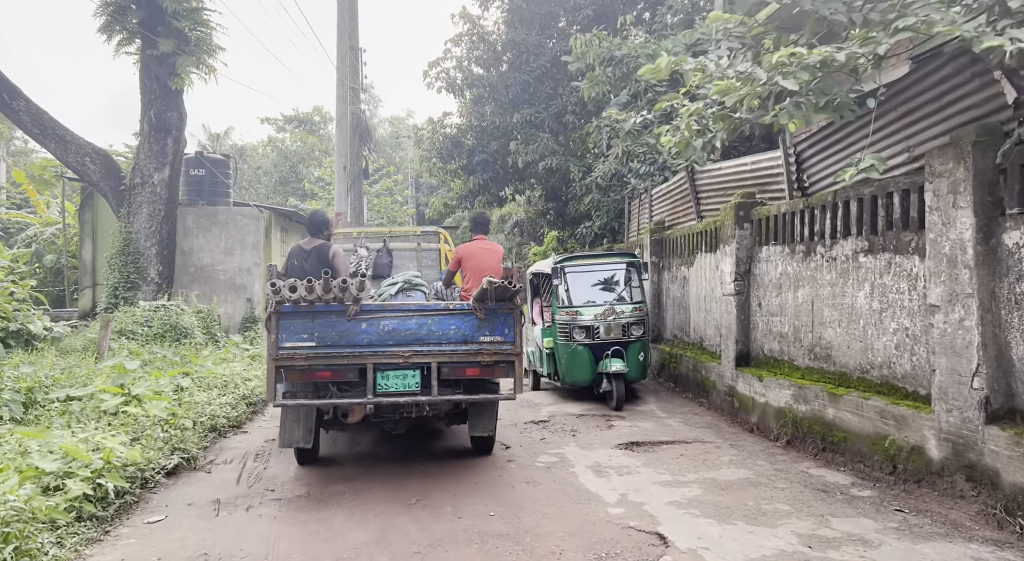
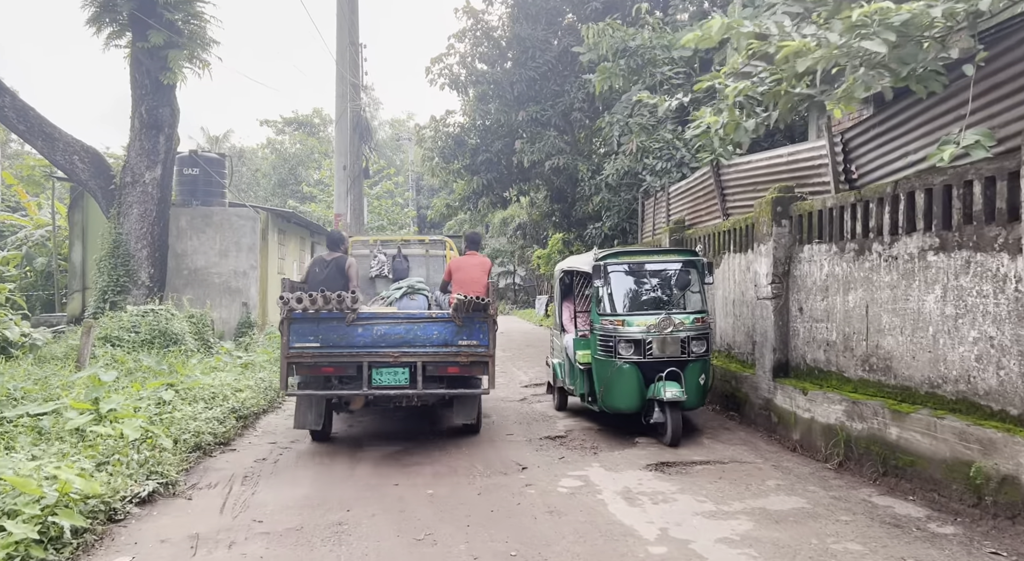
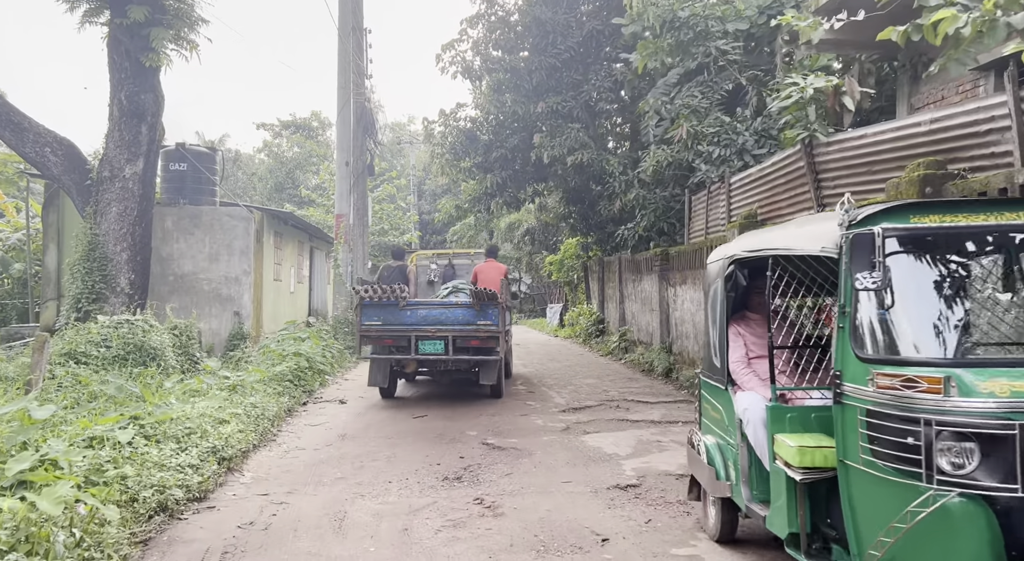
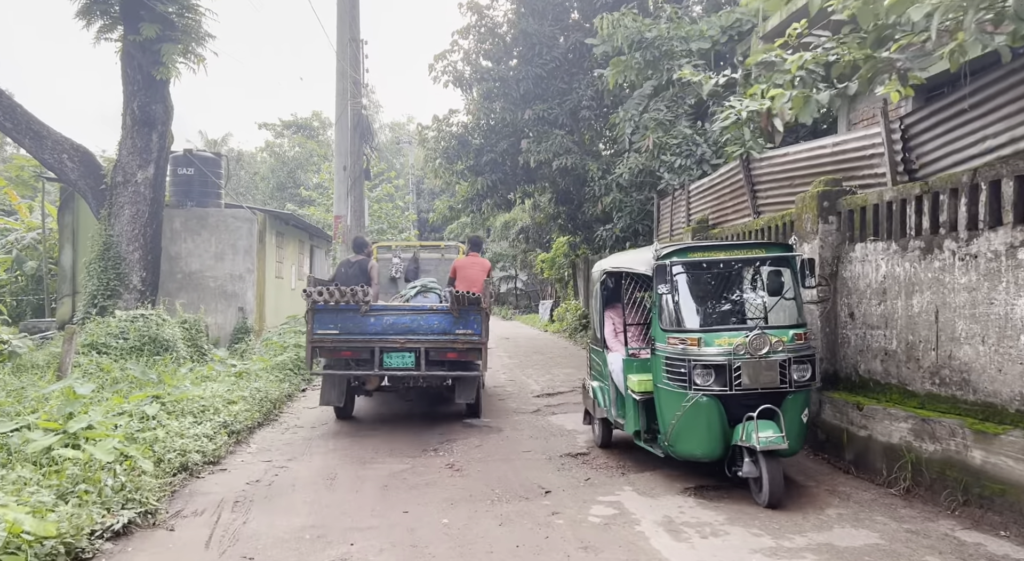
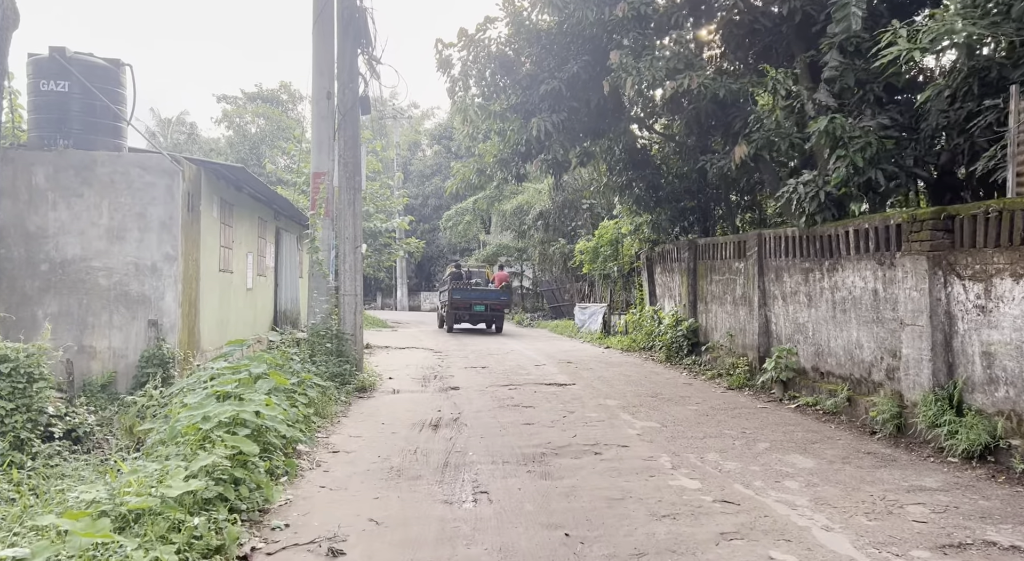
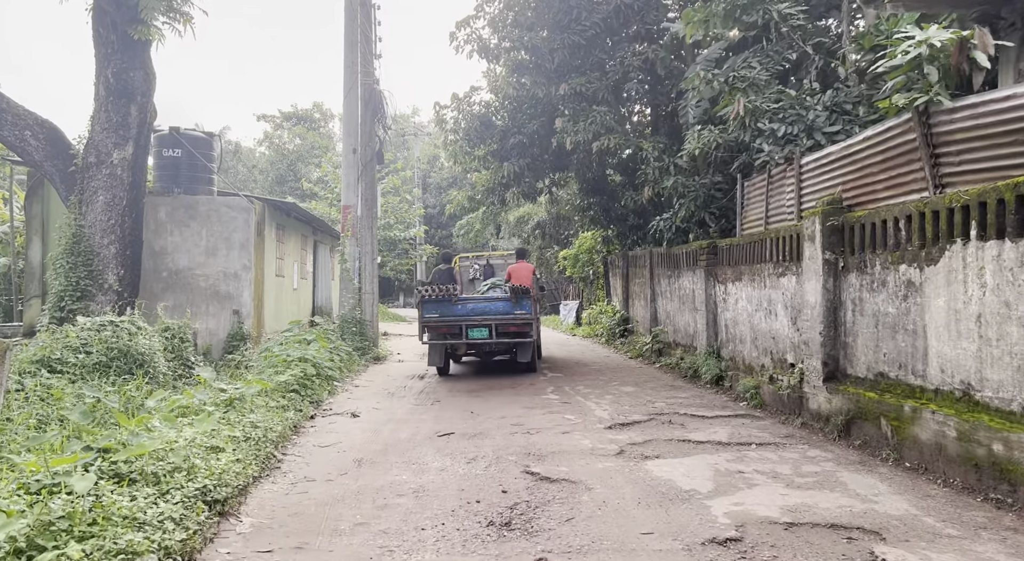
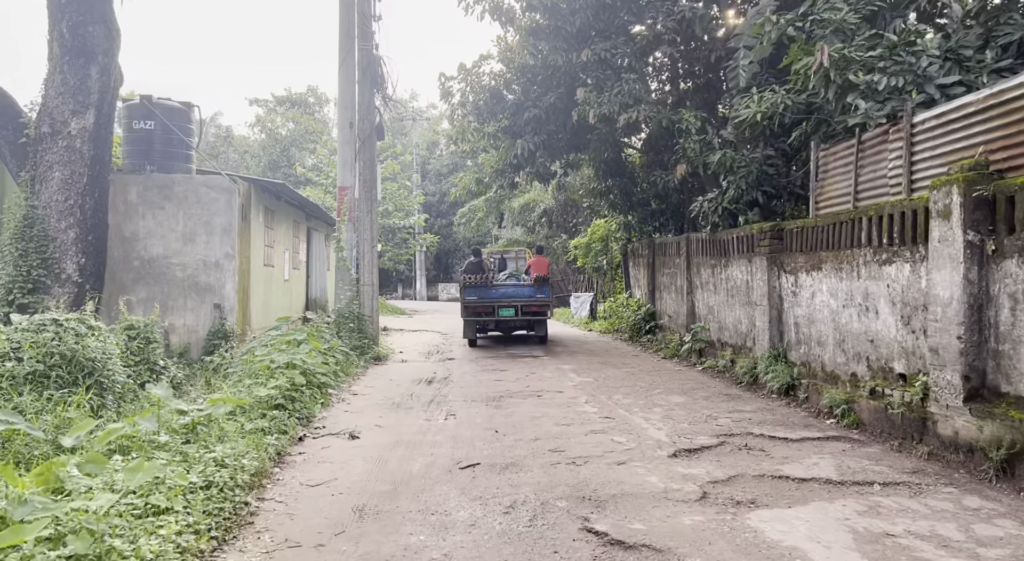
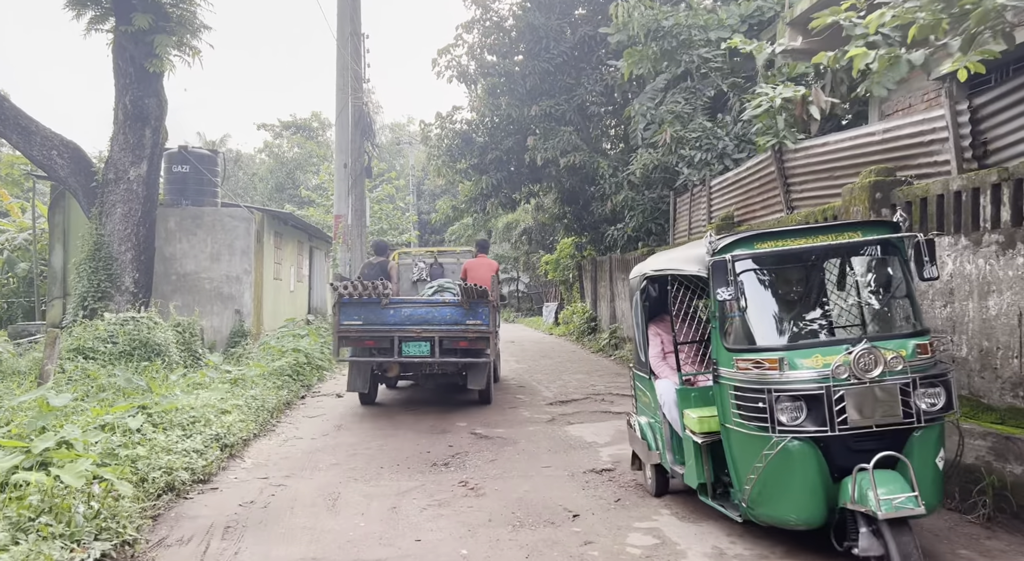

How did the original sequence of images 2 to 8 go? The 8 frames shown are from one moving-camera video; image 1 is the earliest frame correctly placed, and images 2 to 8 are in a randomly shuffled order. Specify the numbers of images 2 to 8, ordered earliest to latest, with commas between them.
2, 4, 8, 3, 6, 7, 5
